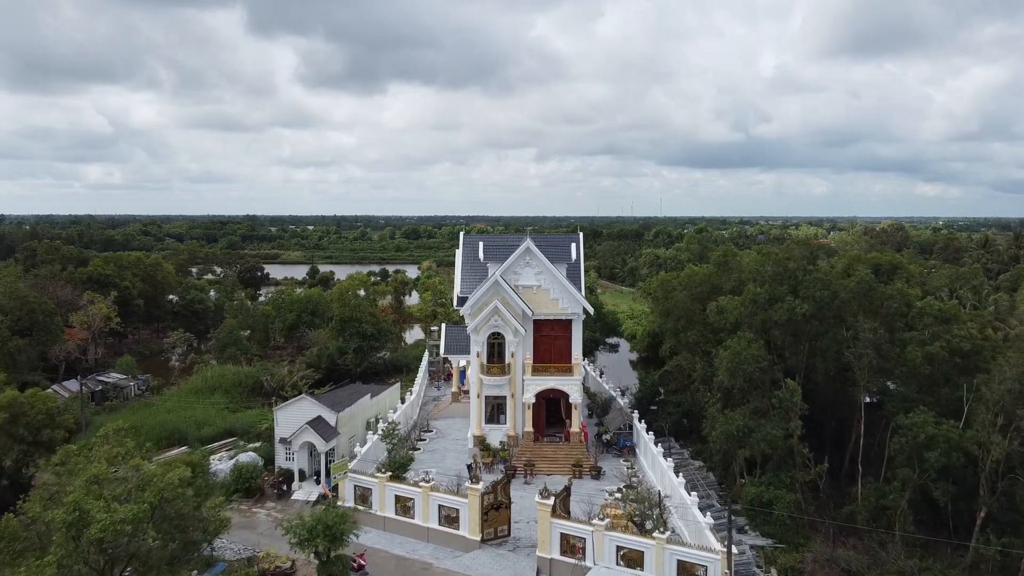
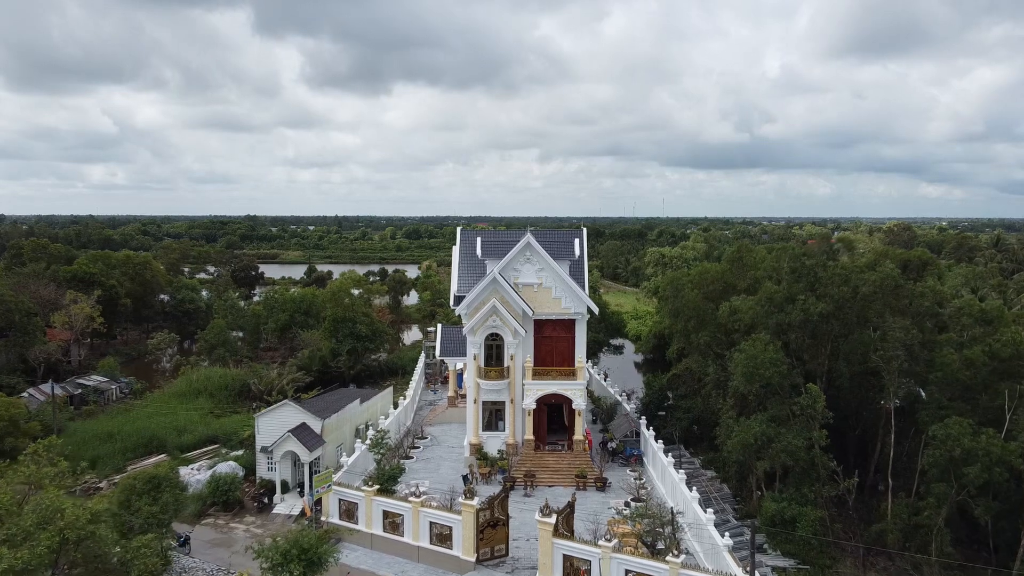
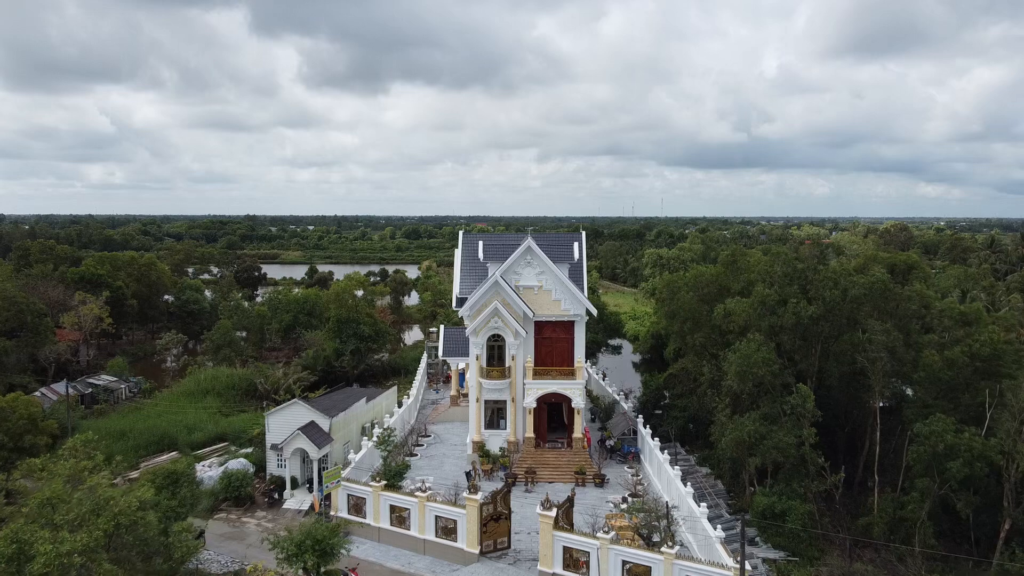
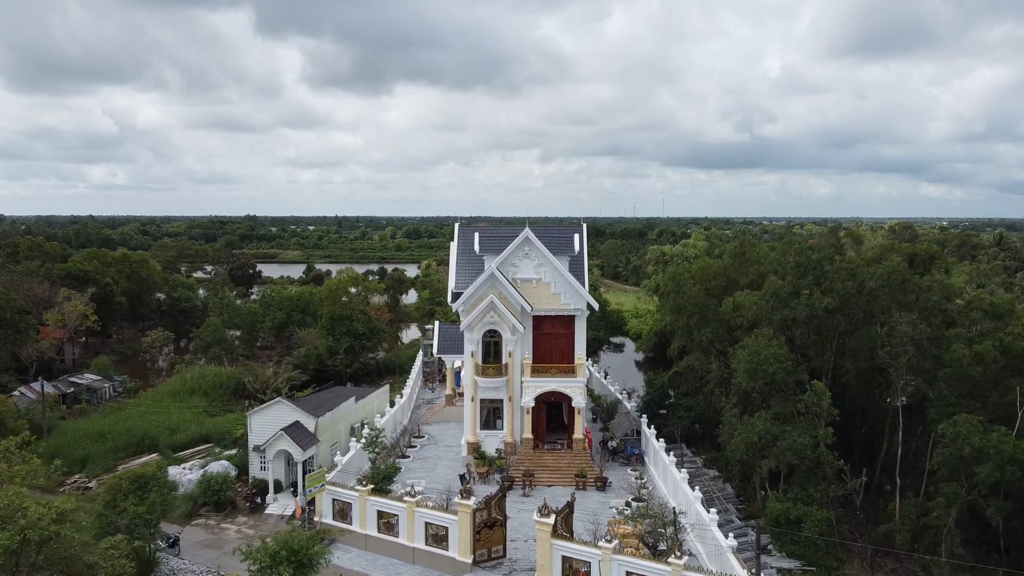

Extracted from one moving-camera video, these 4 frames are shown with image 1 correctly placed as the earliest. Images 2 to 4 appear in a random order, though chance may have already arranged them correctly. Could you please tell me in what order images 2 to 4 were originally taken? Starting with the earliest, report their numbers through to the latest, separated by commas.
3, 2, 4
